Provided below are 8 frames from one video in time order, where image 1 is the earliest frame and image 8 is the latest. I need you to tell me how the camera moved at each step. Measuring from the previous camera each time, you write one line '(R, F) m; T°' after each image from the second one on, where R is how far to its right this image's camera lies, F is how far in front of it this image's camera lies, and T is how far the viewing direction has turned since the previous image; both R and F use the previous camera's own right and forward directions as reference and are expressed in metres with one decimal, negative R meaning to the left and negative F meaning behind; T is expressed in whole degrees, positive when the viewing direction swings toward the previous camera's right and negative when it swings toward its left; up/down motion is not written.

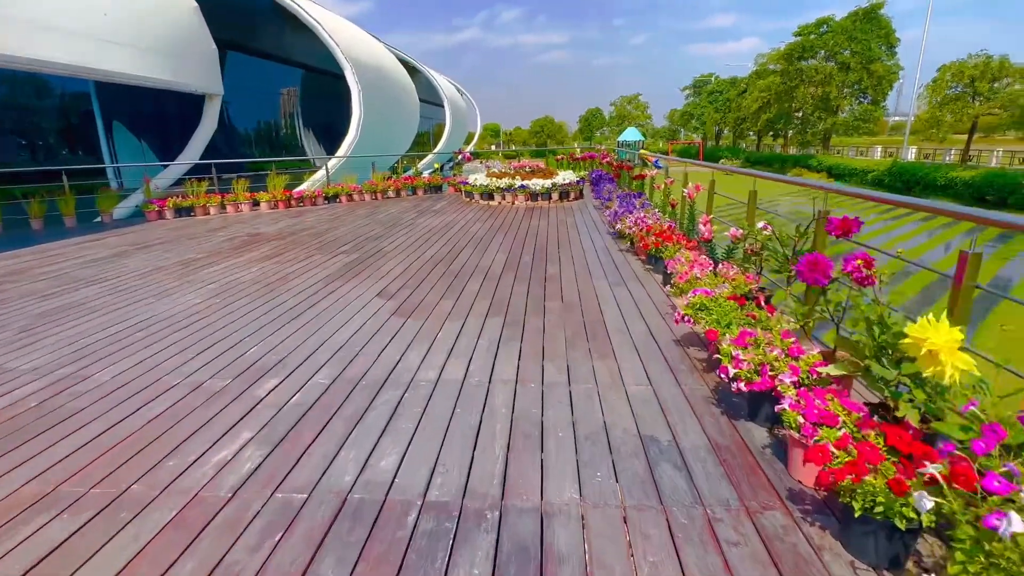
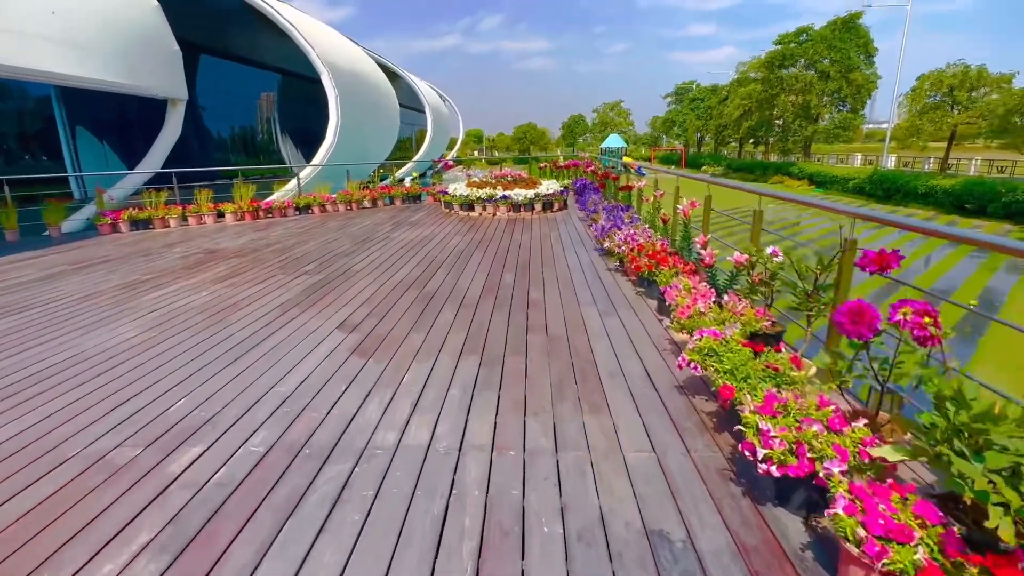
(0.0, +0.4) m; +2°
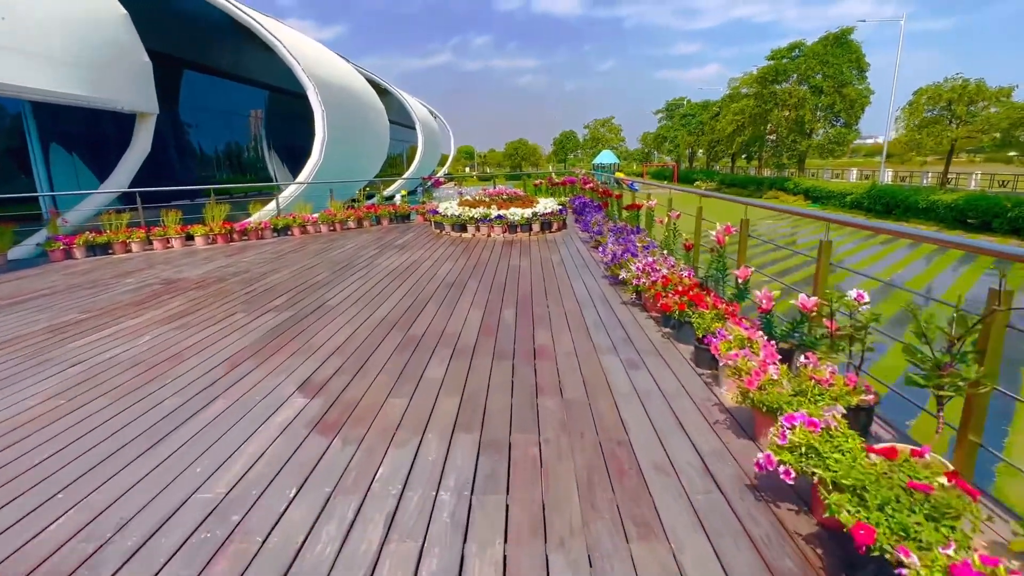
(-0.1, +0.6) m; +1°
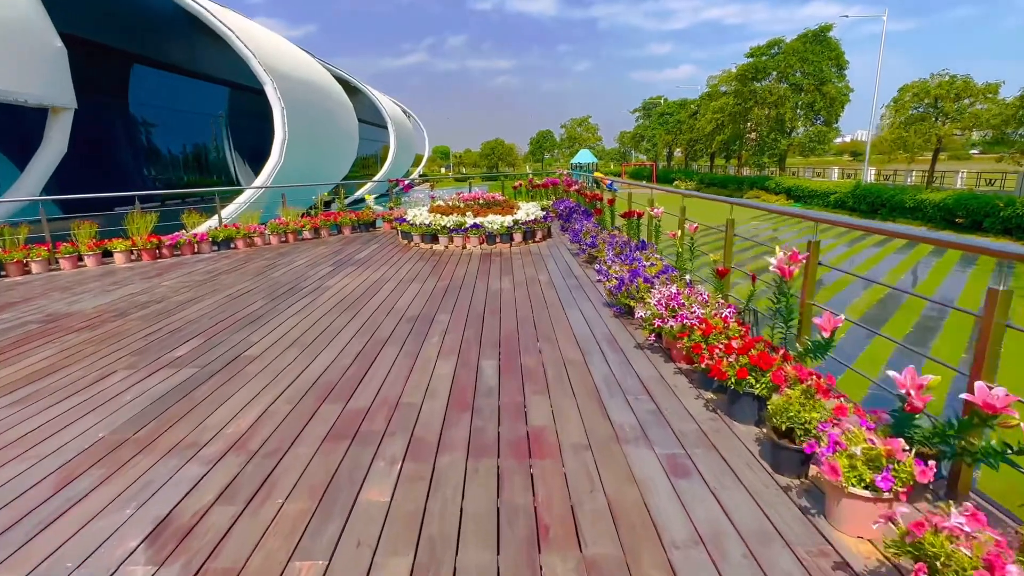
(0.0, +0.9) m; +2°
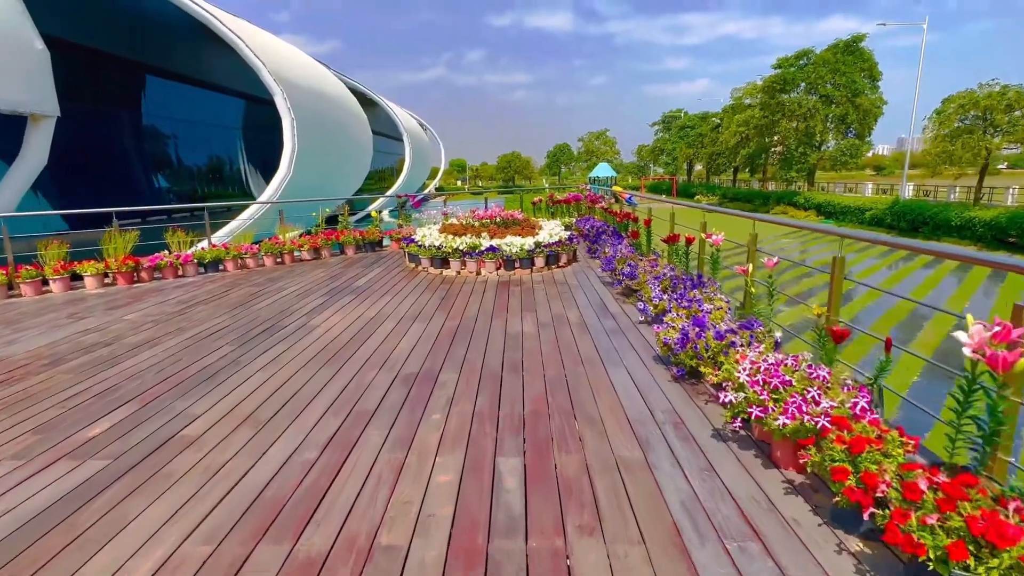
(-0.1, +0.8) m; -2°
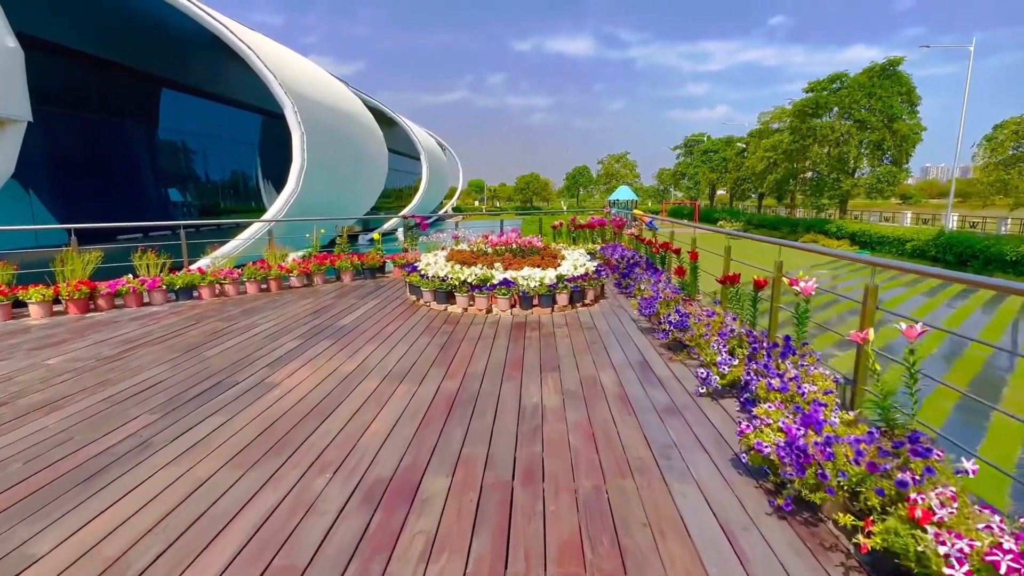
(0.0, +0.9) m; -2°
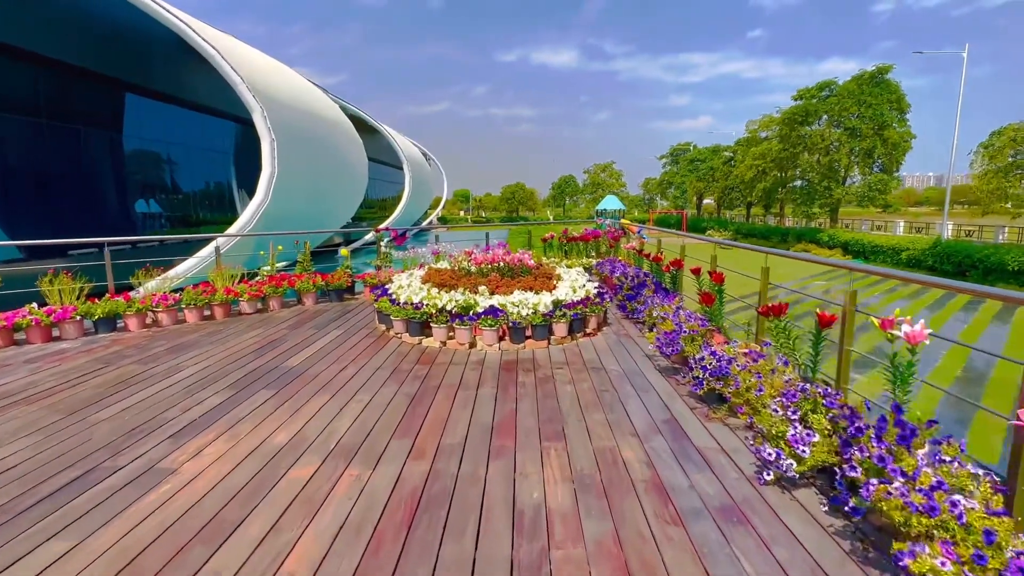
(0.0, +0.8) m; +1°
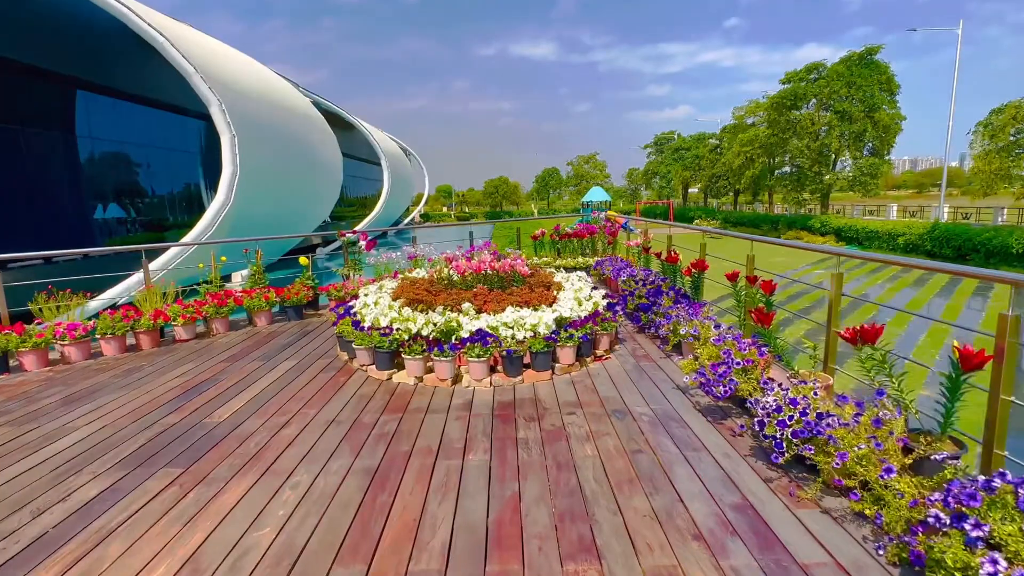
(0.0, +0.8) m; +2°
